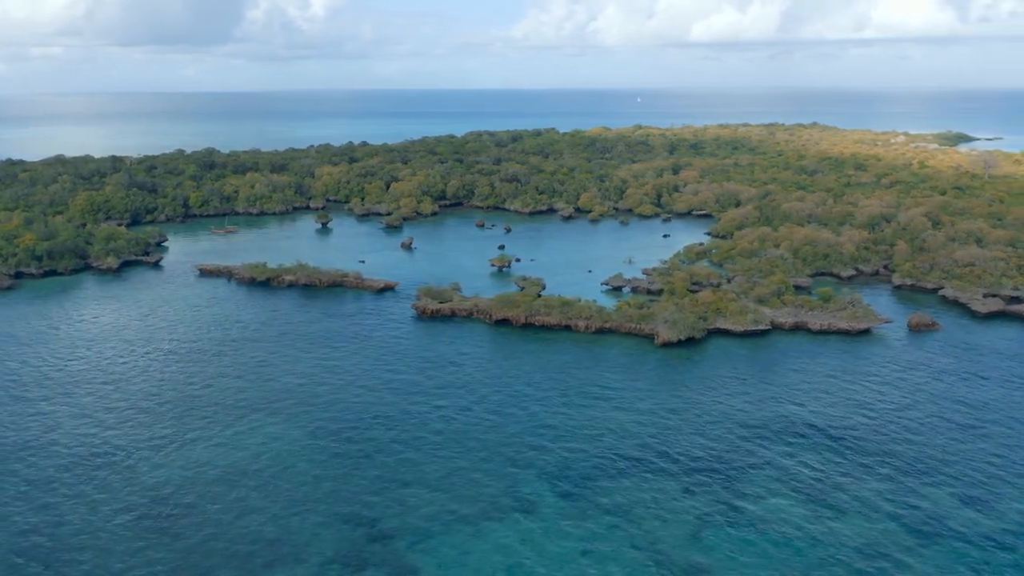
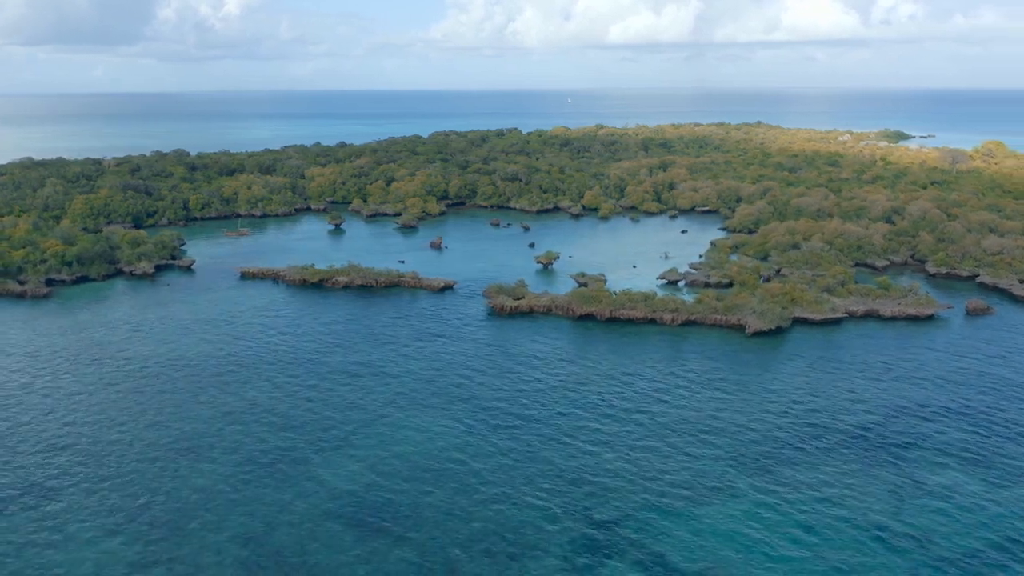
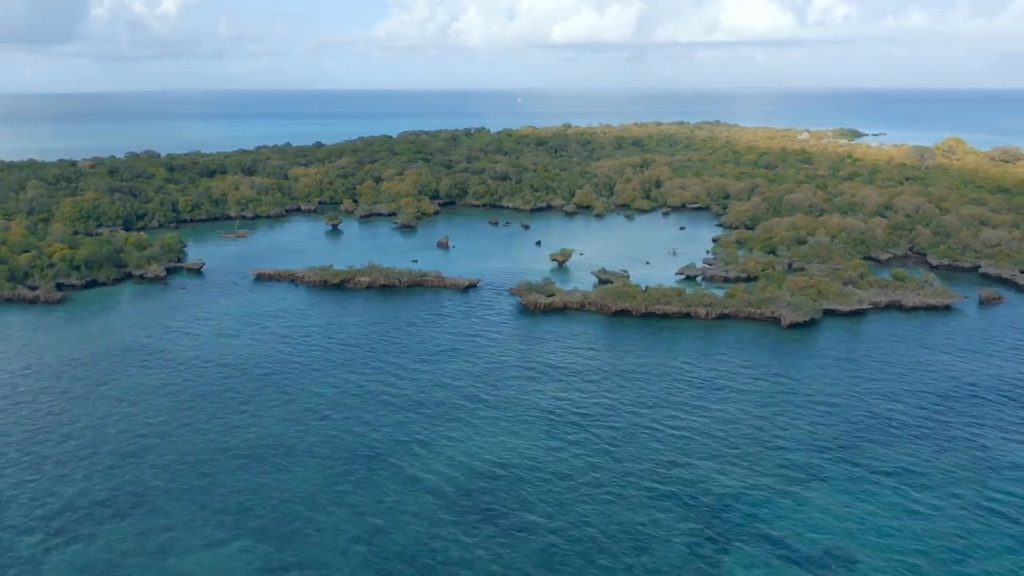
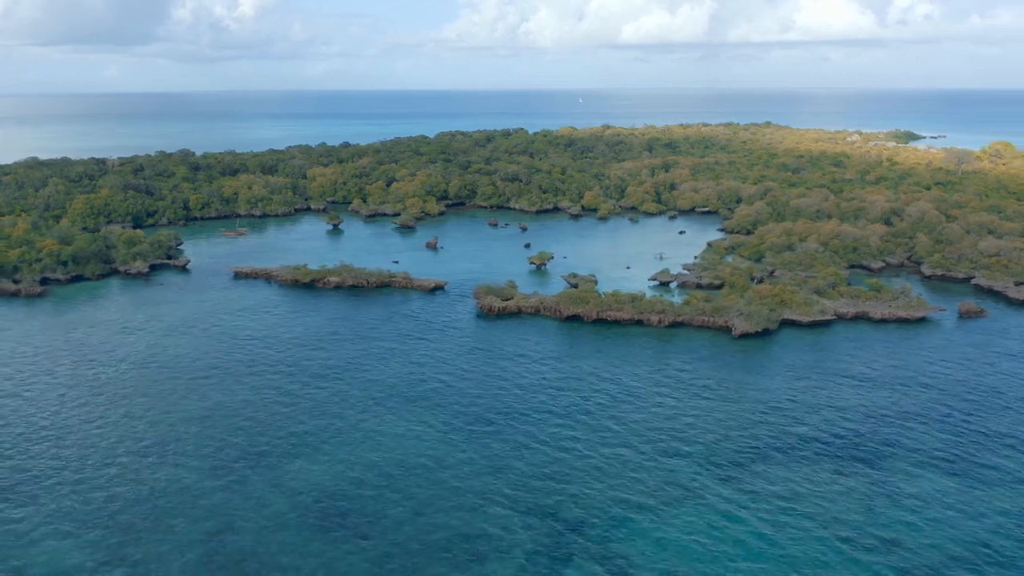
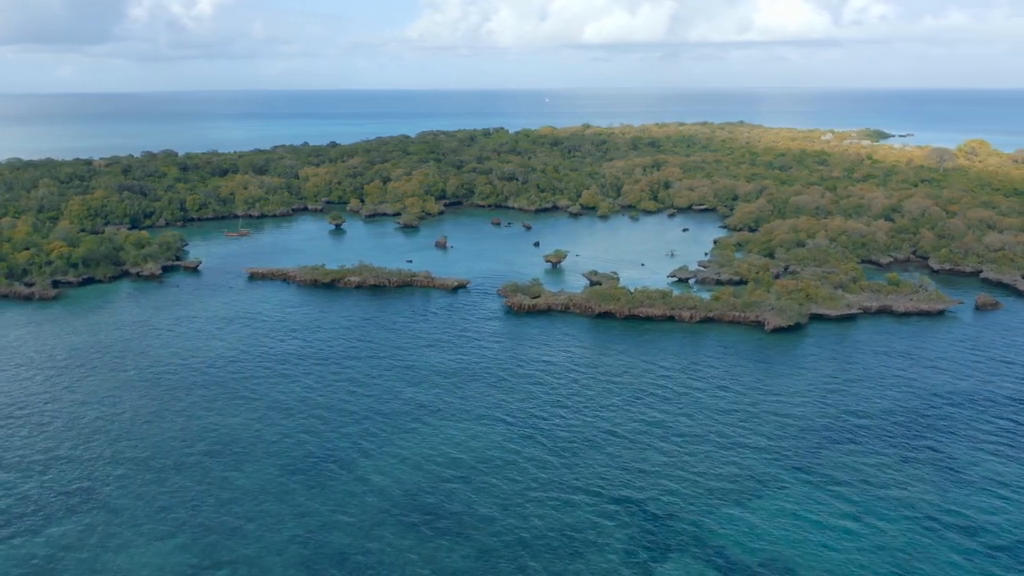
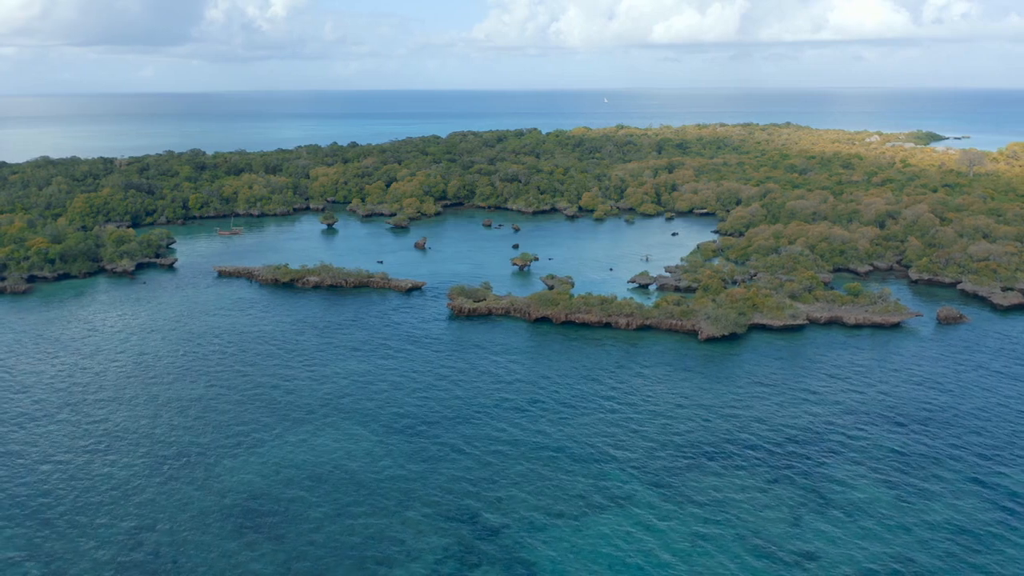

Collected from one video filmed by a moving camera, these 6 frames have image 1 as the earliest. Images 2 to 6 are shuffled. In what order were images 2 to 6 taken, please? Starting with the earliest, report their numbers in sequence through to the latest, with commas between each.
6, 4, 2, 5, 3
